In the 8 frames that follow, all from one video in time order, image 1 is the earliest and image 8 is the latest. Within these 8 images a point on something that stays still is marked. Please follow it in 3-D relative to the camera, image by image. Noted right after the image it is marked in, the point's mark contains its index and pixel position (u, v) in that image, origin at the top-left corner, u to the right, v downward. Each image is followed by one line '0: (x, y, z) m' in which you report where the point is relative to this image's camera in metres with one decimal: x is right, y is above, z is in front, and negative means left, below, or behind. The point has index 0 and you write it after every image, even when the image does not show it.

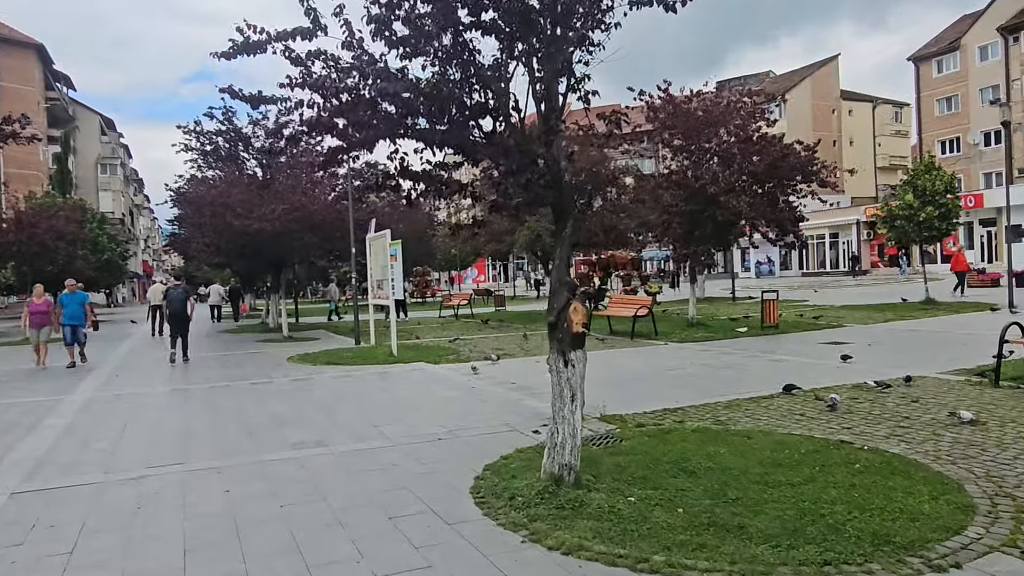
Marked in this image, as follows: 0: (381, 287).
0: (-2.8, 0.0, +15.5) m
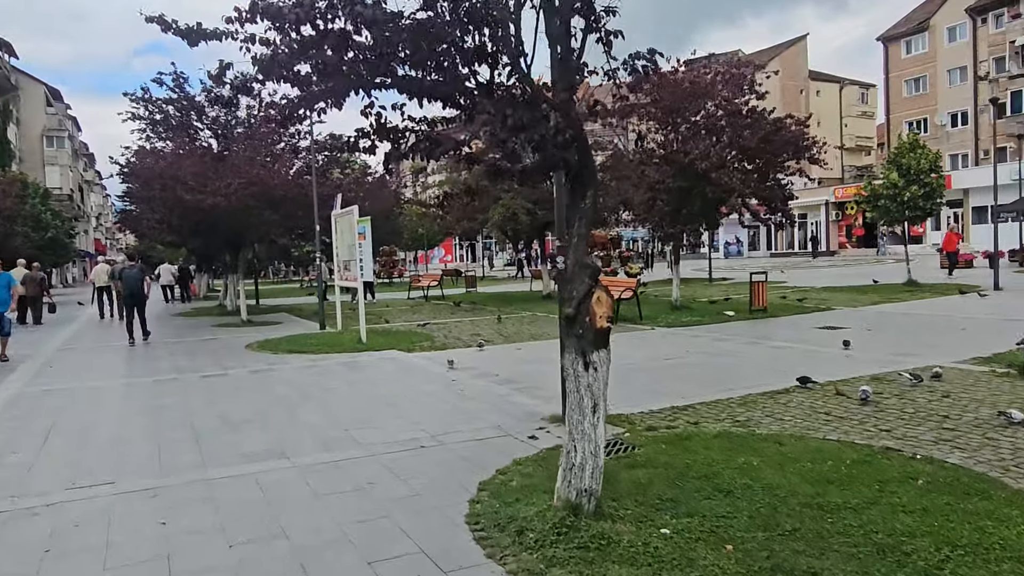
0: (-3.2, +0.4, +14.3) m
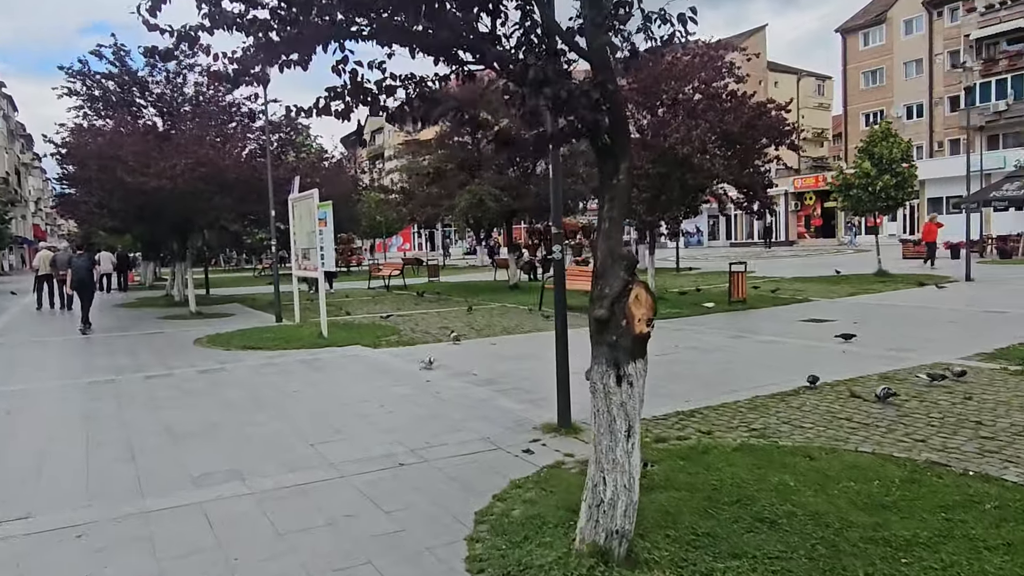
0: (-3.7, +0.6, +13.3) m
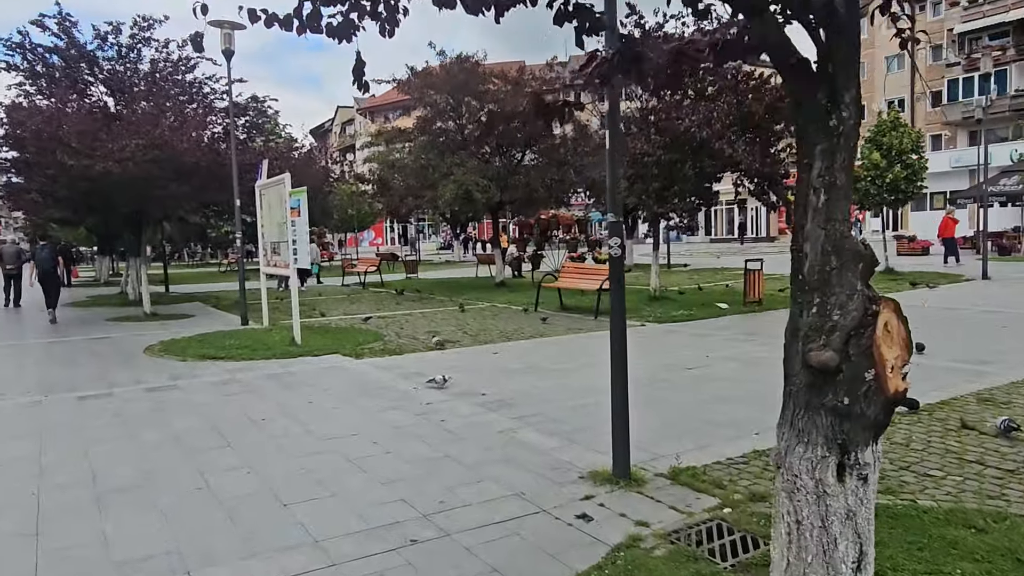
0: (-3.7, +0.6, +11.6) m
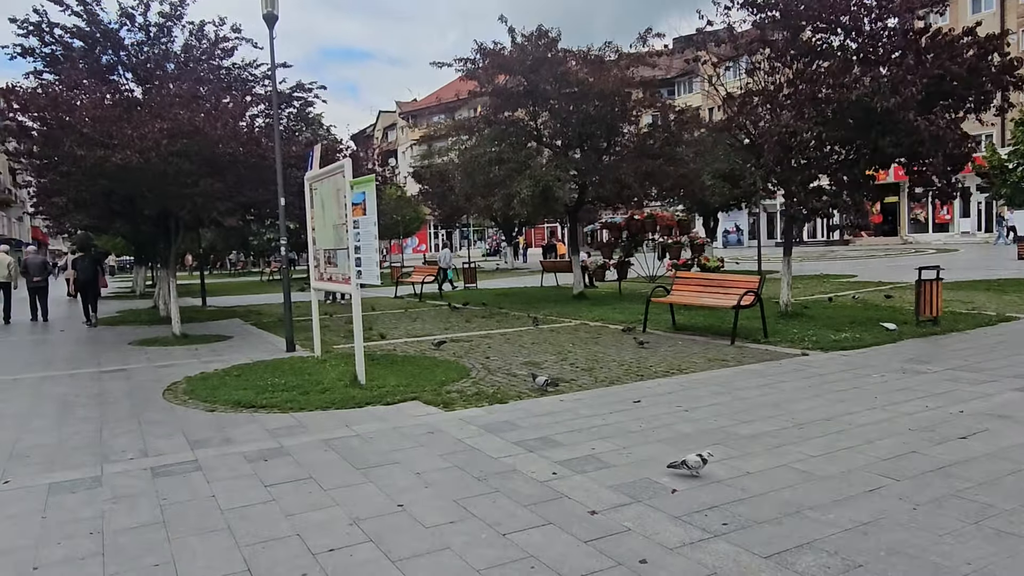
0: (-2.2, +0.3, +9.0) m
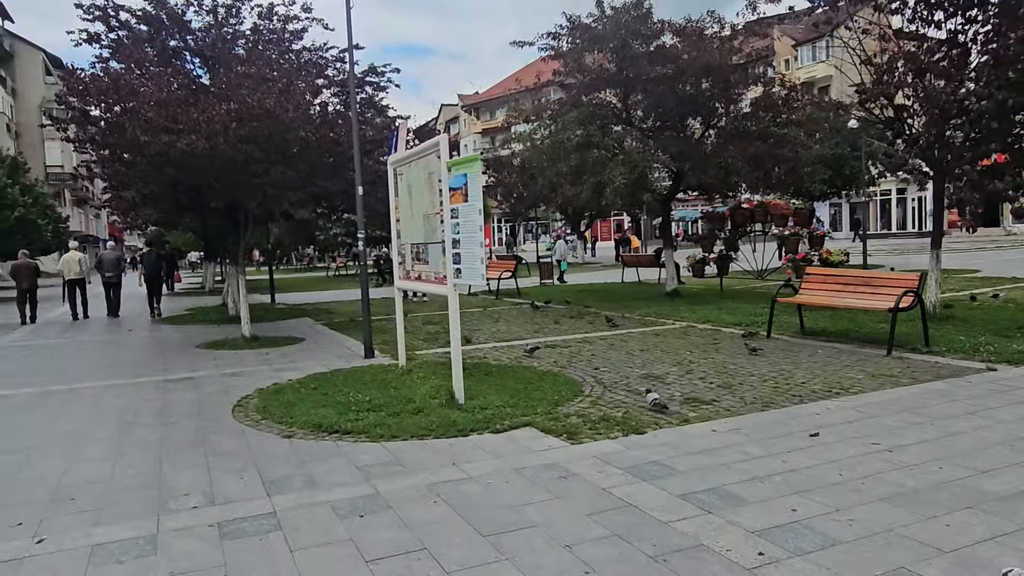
0: (-0.9, +0.3, +7.7) m
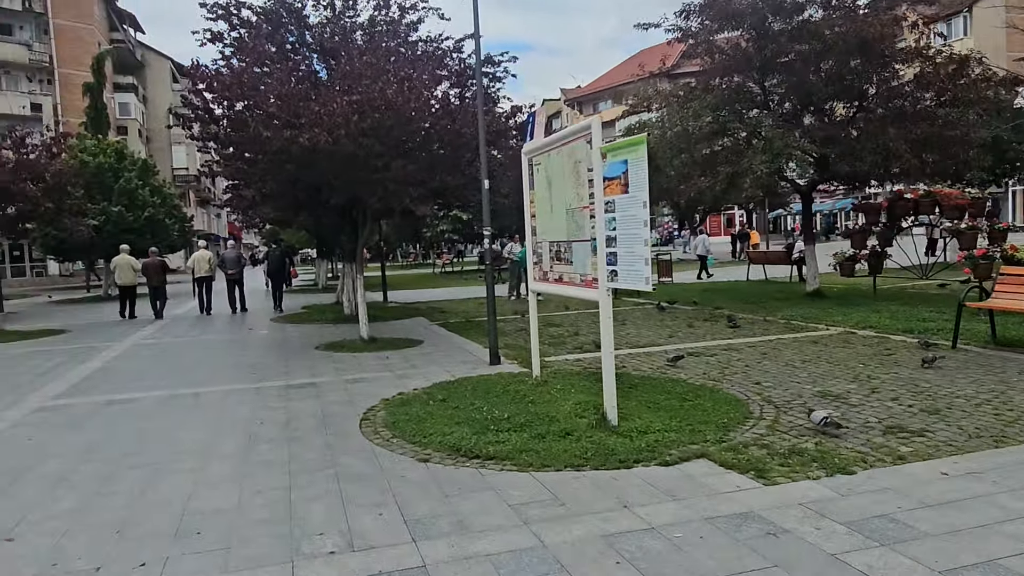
0: (+0.5, +0.3, +6.9) m
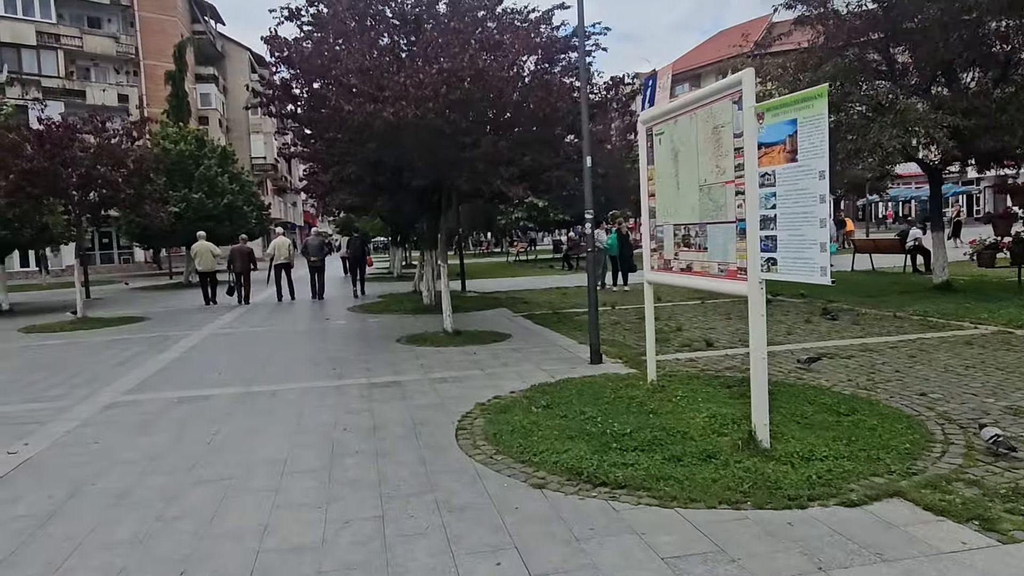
0: (+1.5, +0.4, +5.8) m
